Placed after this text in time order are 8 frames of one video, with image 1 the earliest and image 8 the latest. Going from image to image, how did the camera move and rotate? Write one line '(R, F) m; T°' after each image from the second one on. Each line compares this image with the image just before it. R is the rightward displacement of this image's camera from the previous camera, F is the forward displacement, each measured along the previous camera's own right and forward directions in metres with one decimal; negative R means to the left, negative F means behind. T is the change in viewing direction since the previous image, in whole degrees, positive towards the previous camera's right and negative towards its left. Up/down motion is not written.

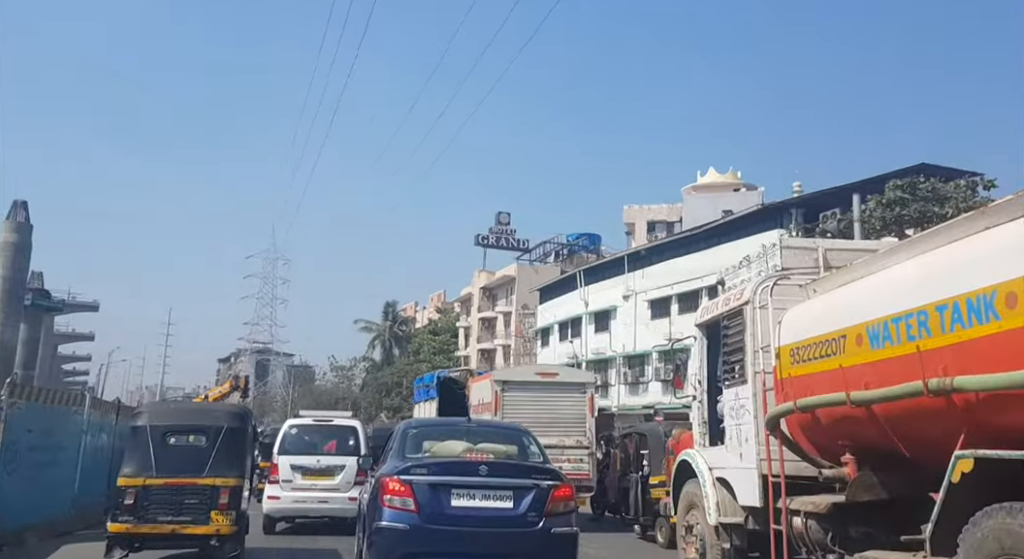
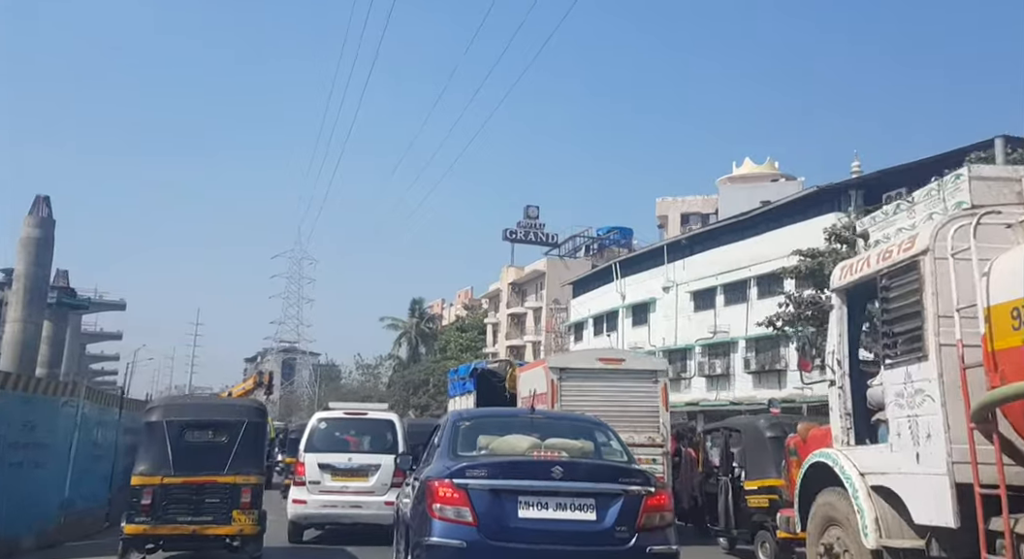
(-0.4, +1.8) m; -1°
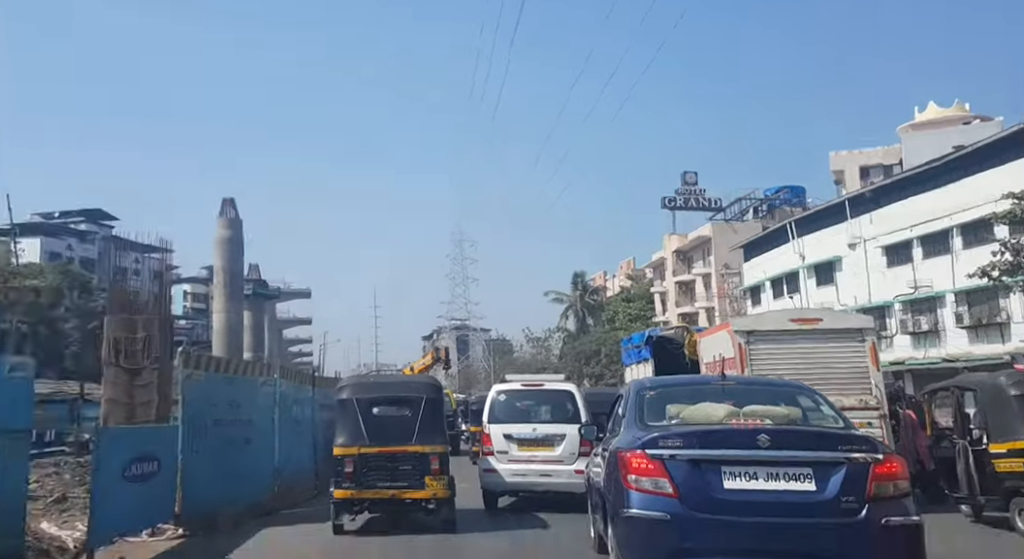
(-0.2, +0.5) m; -9°
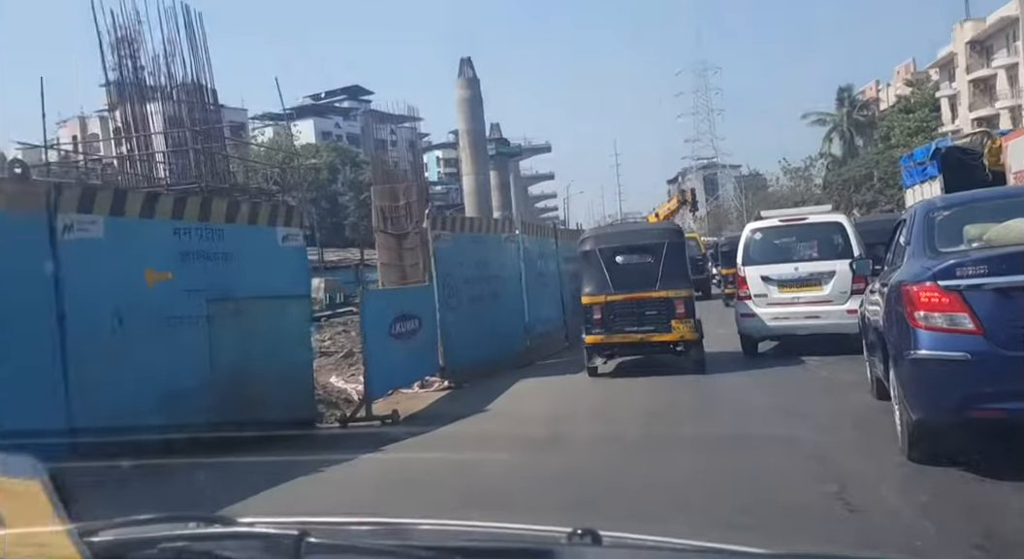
(0.0, +0.8) m; -14°
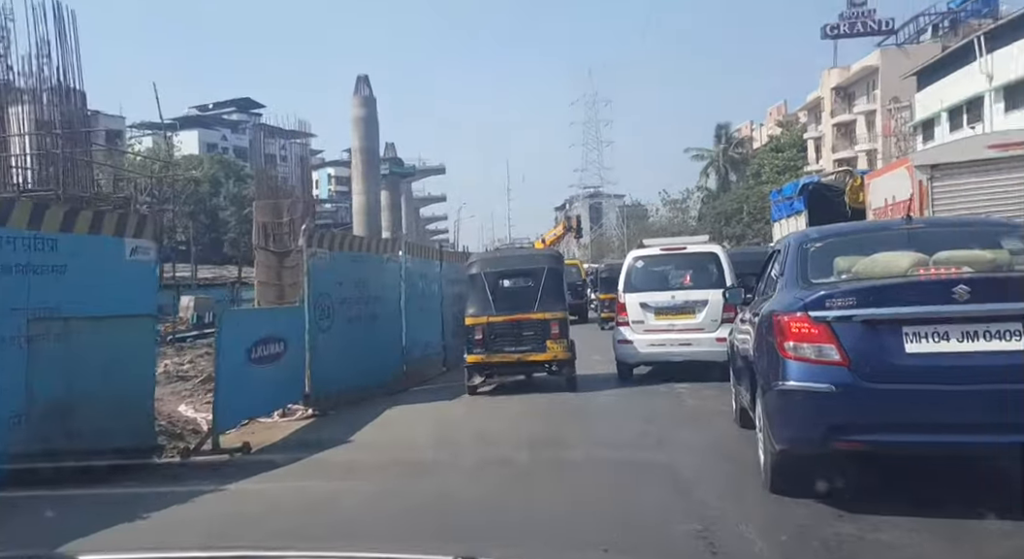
(+0.1, +0.2) m; +6°
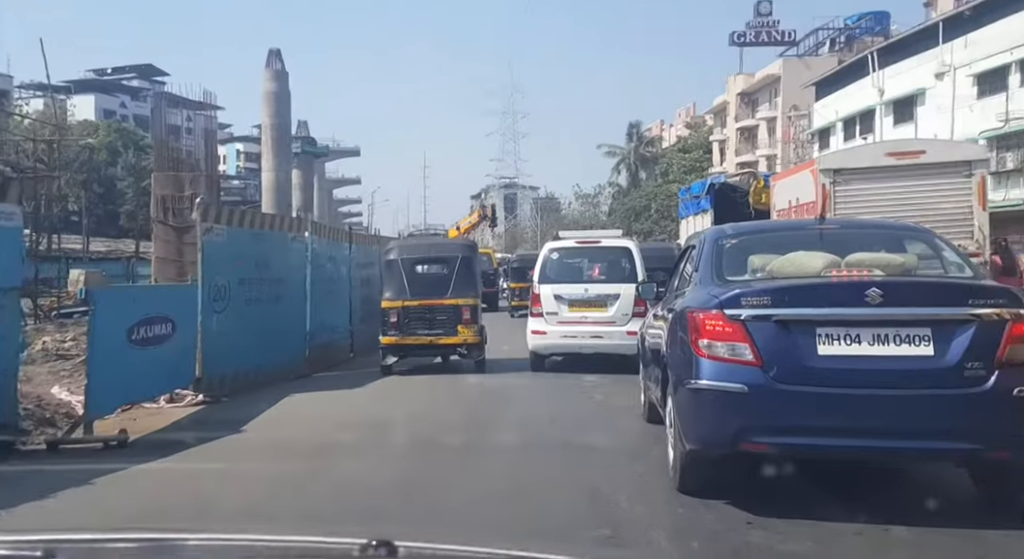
(0.0, +0.3) m; +5°
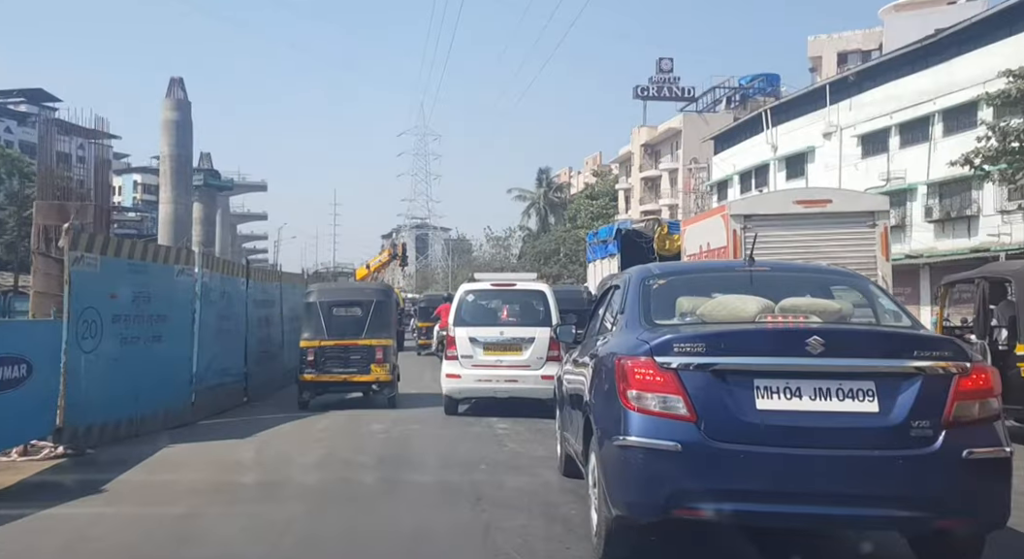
(0.0, +0.7) m; +5°
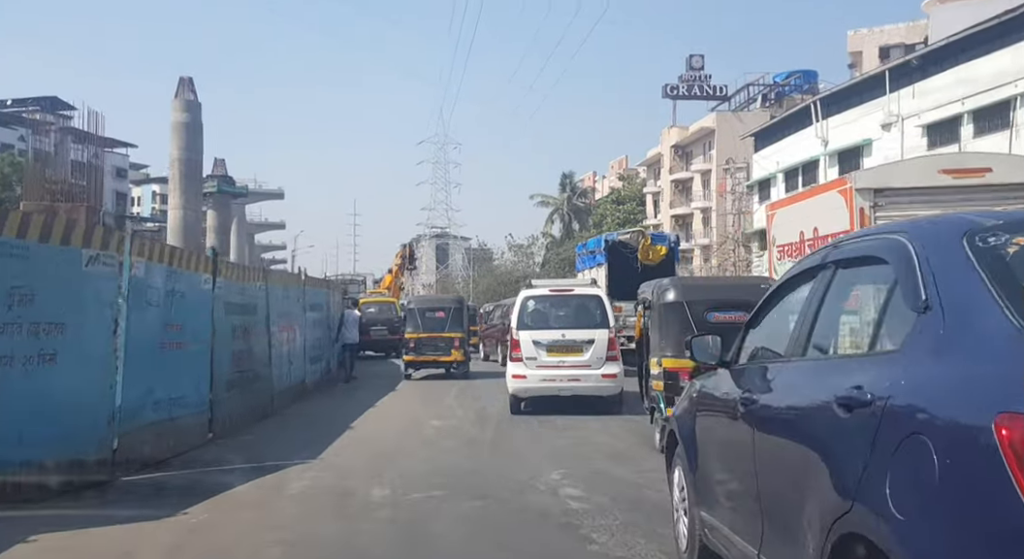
(-0.4, +3.8) m; -1°
